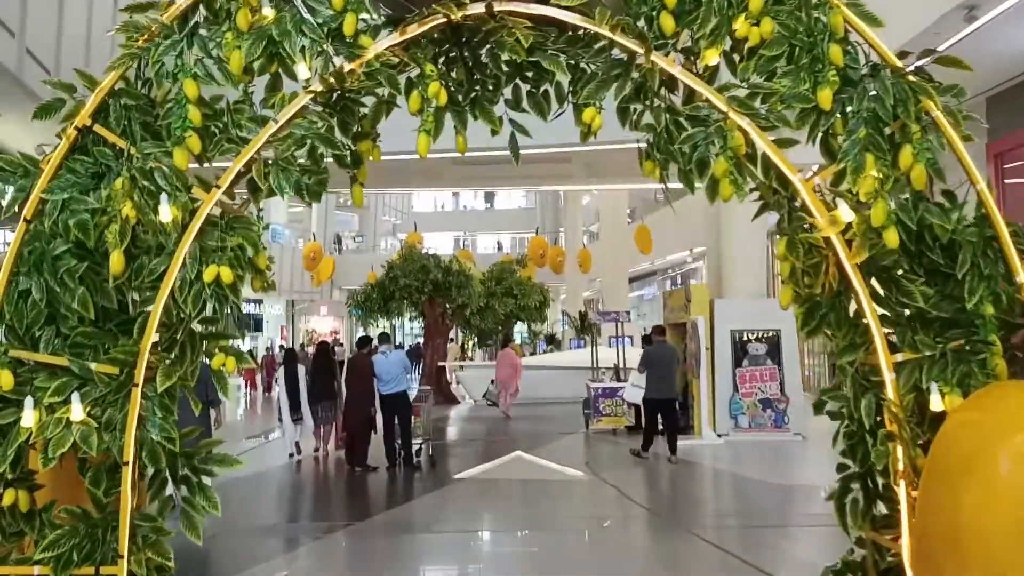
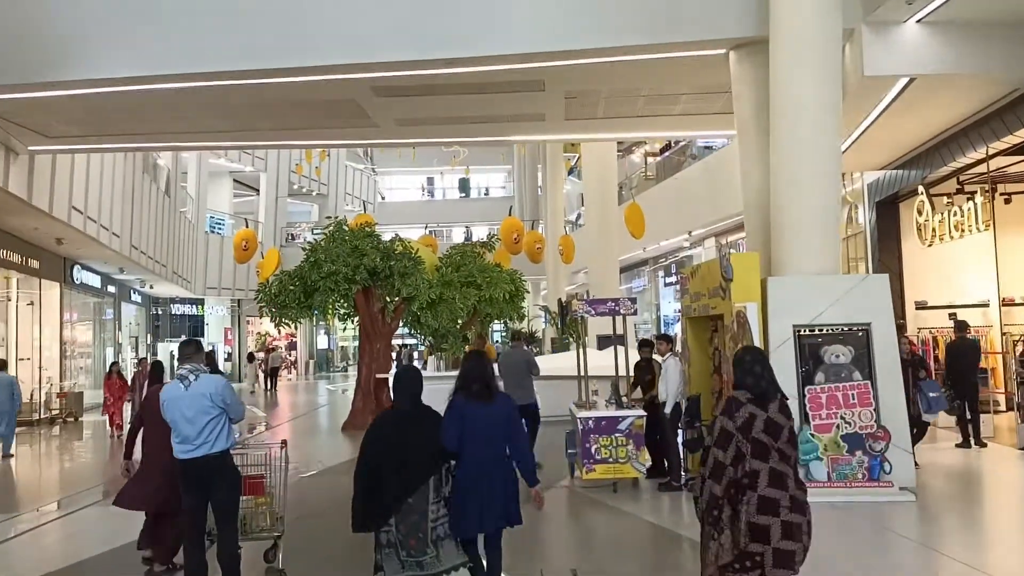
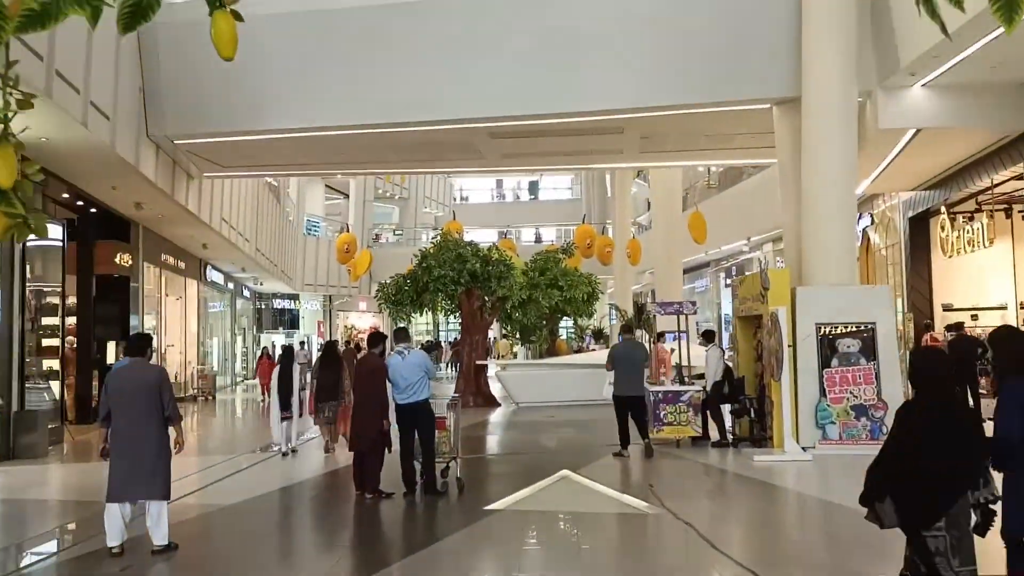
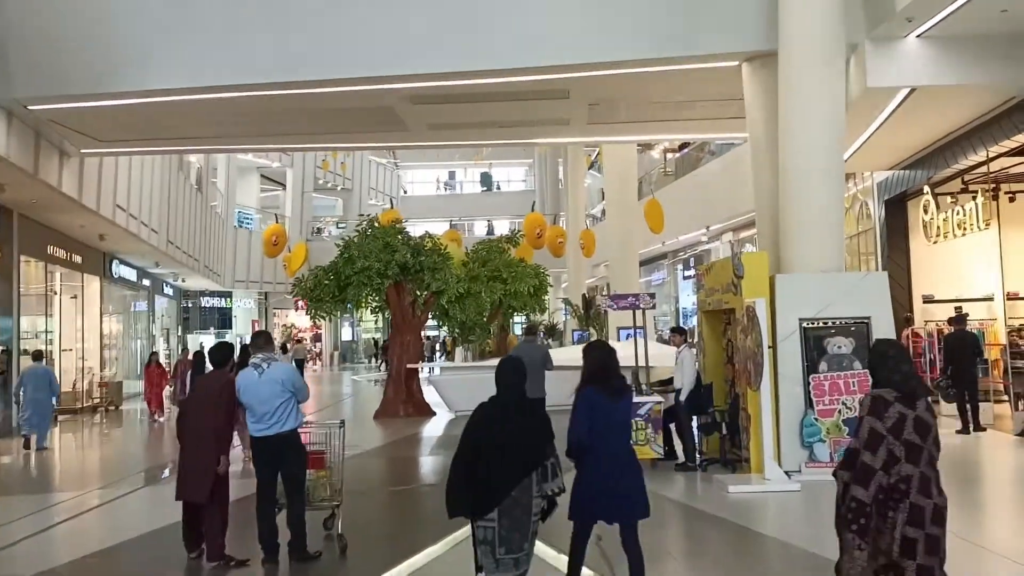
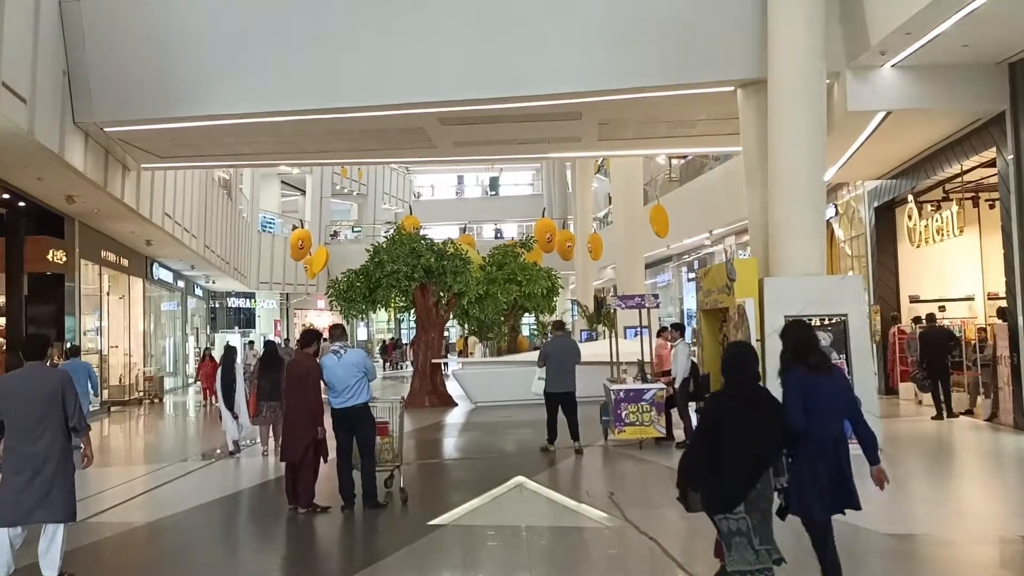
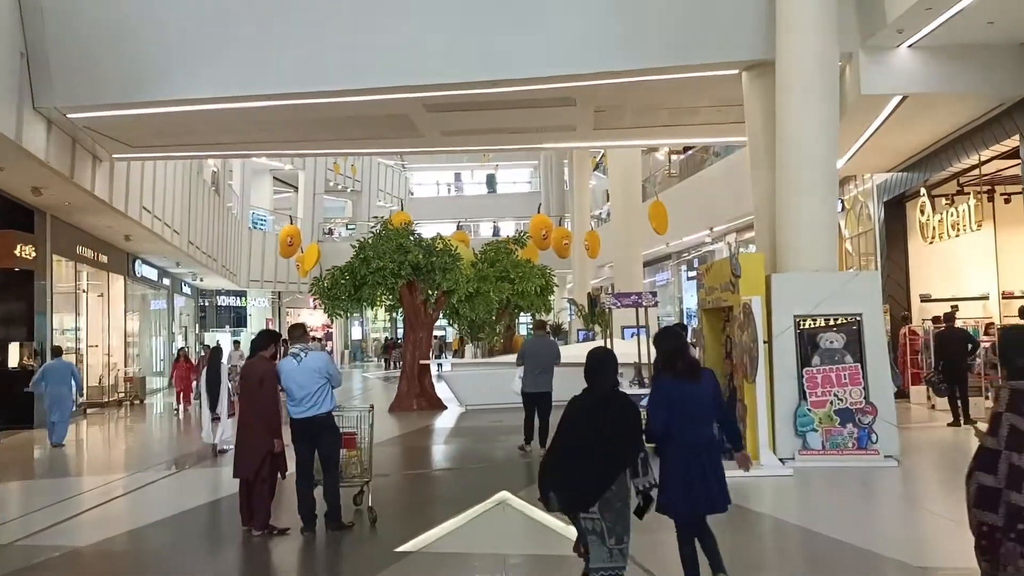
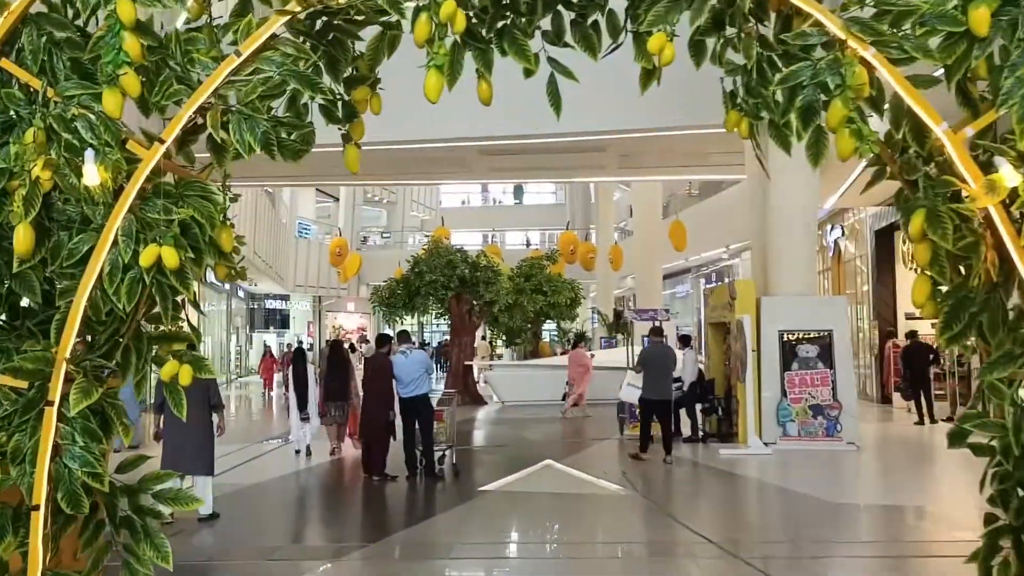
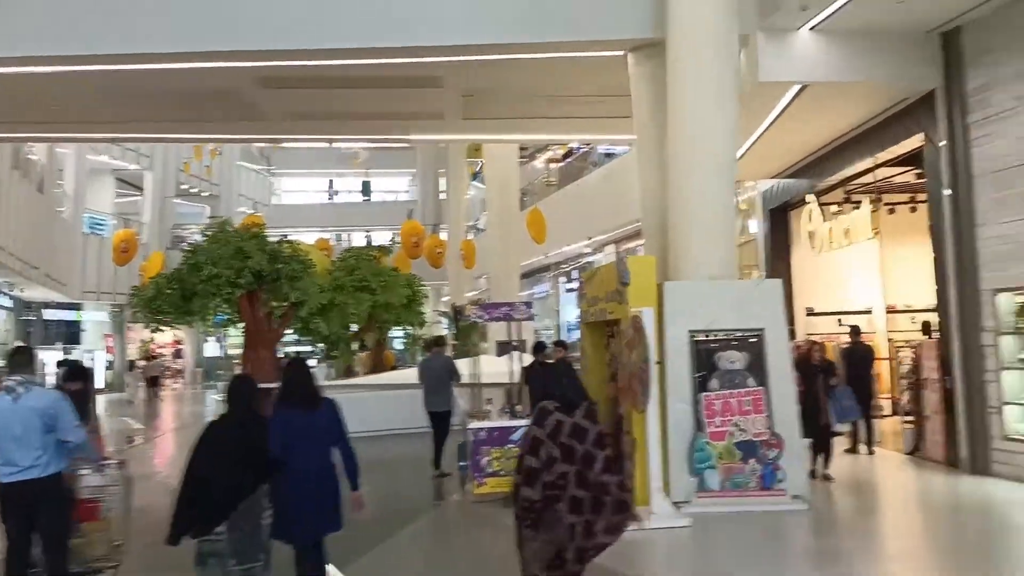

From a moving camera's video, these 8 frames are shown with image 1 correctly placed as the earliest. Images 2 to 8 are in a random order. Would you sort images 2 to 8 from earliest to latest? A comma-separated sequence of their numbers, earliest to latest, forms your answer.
7, 3, 5, 6, 4, 2, 8
